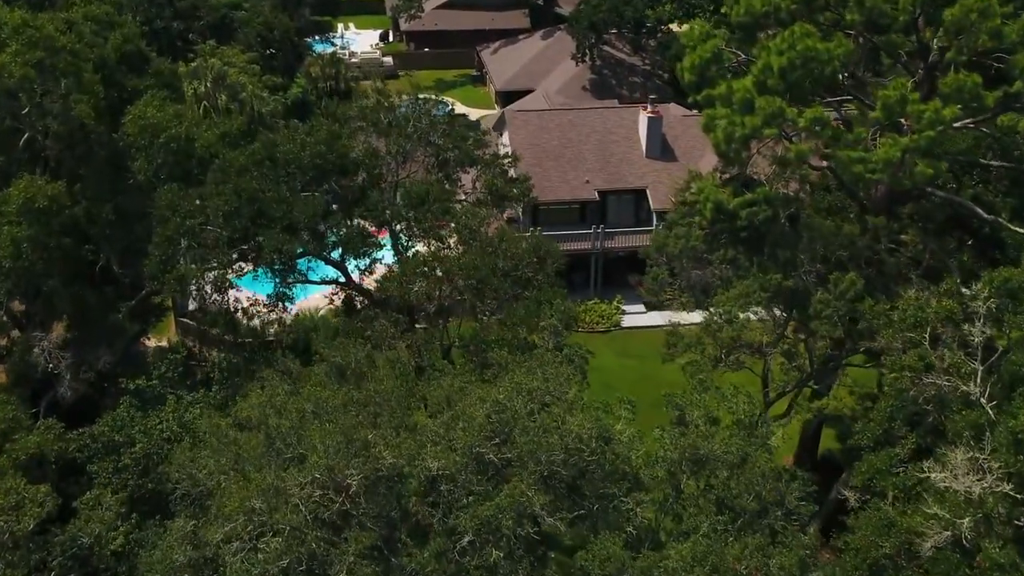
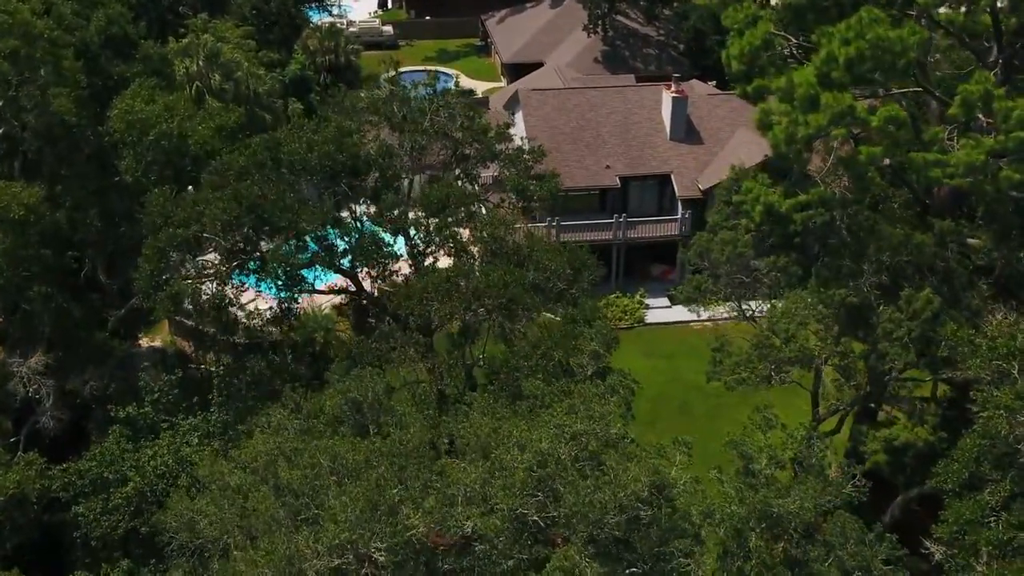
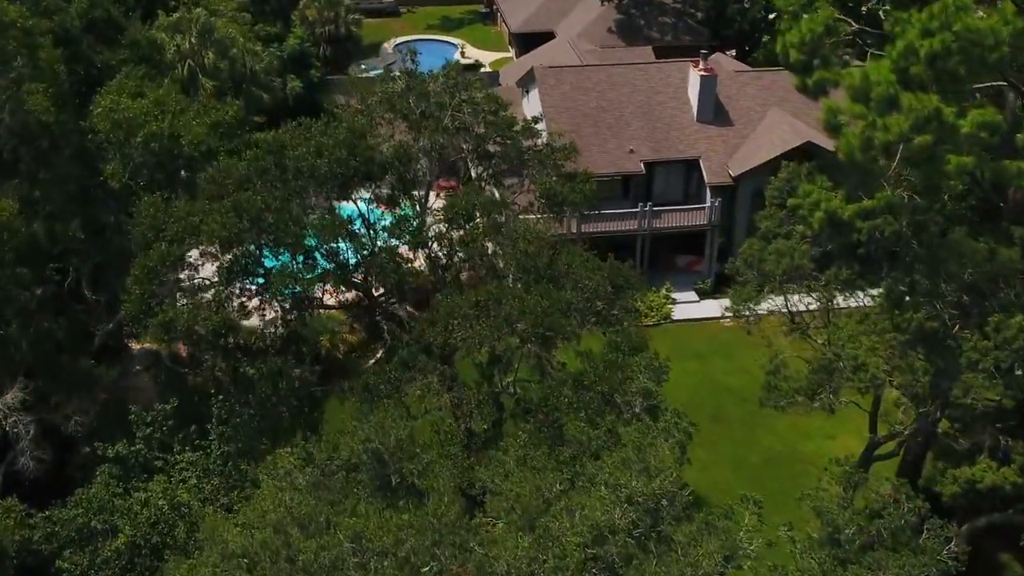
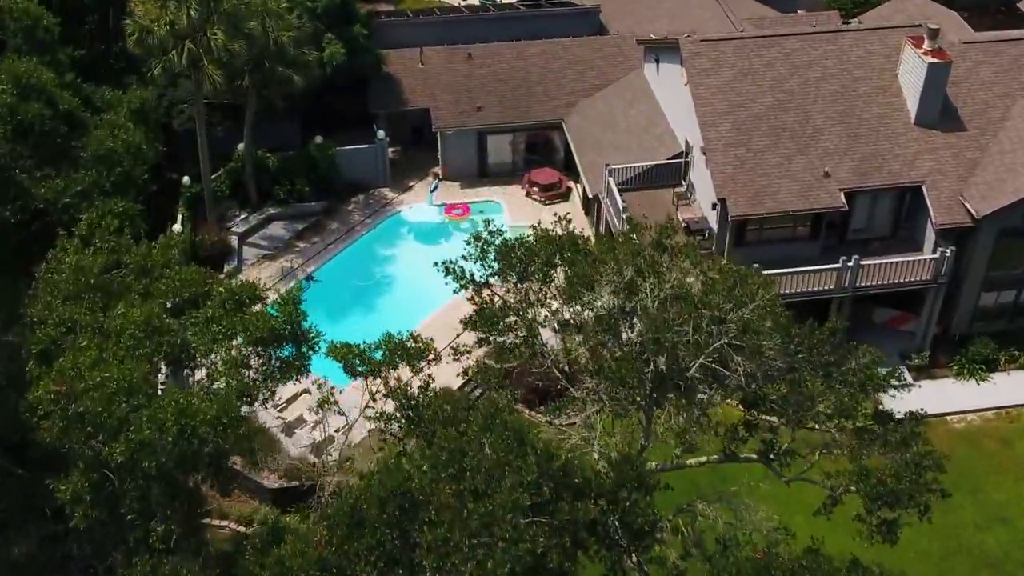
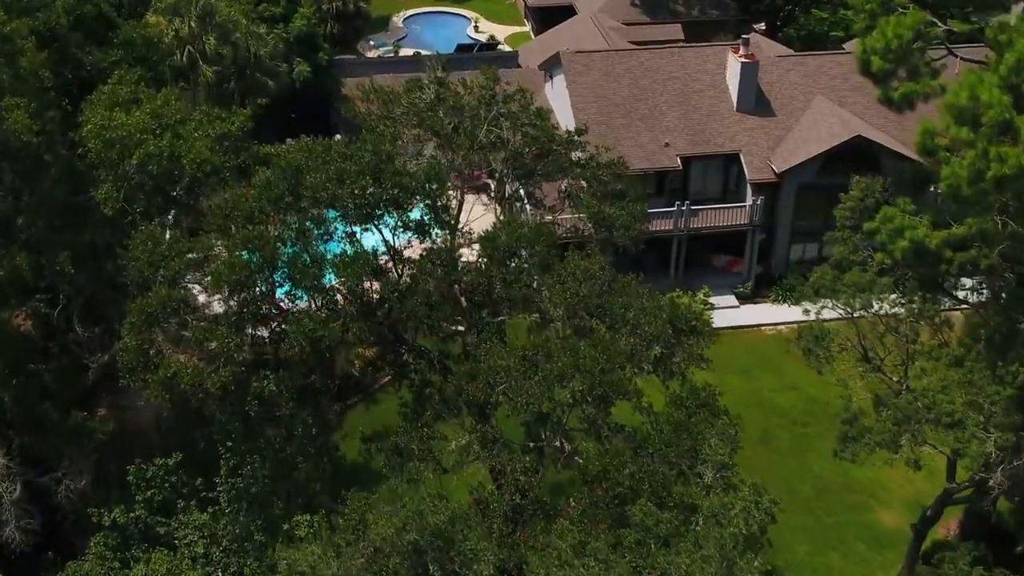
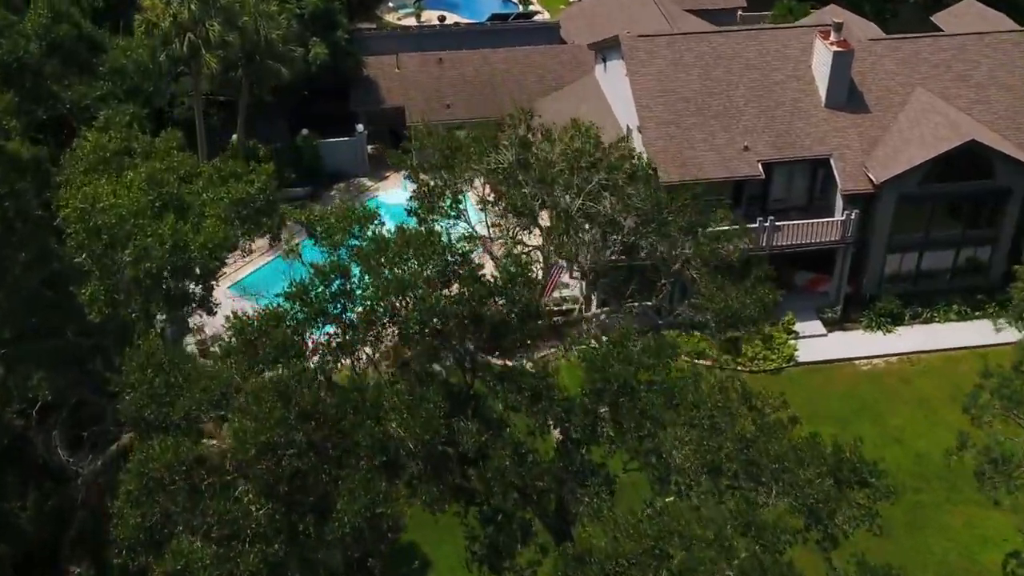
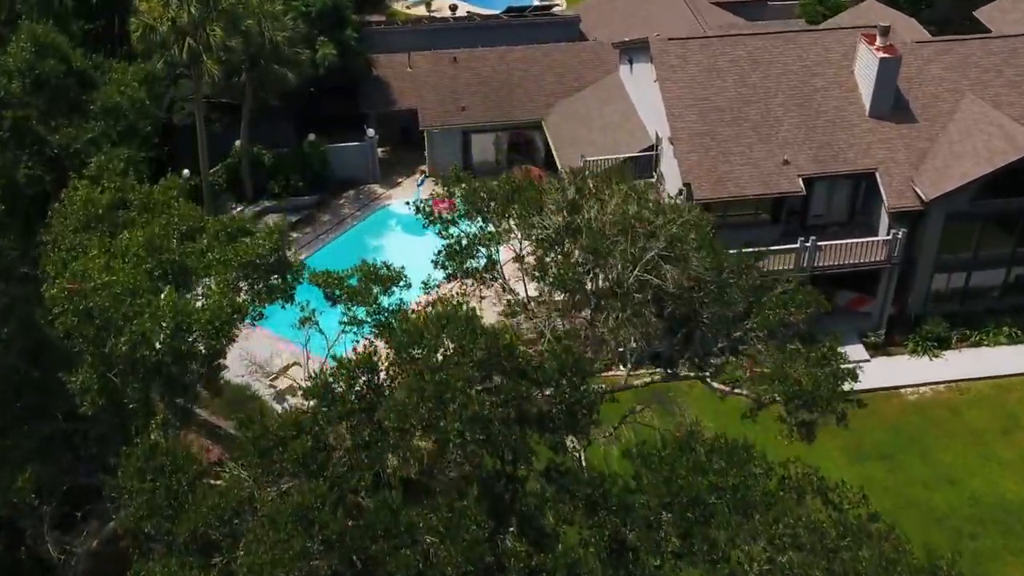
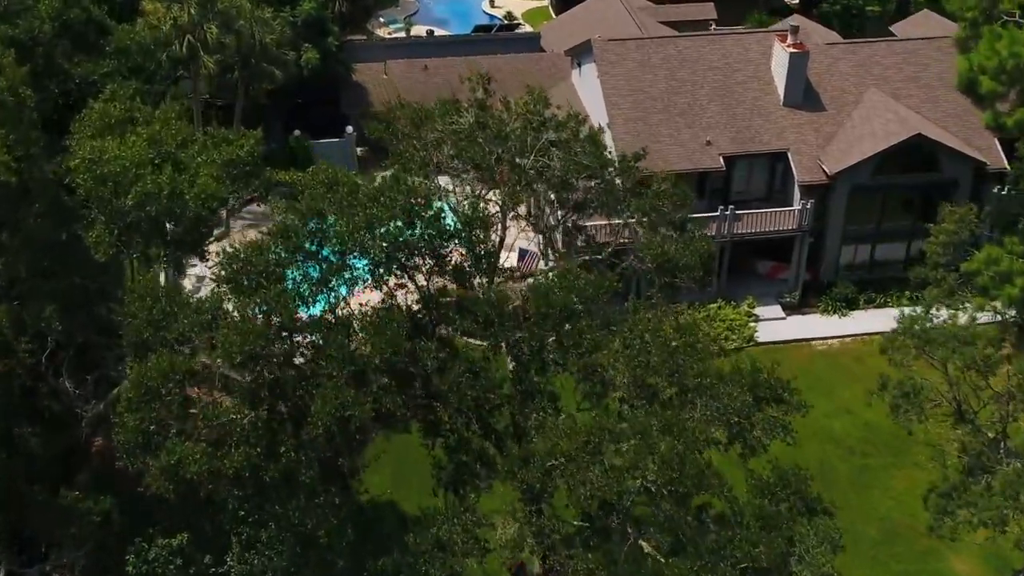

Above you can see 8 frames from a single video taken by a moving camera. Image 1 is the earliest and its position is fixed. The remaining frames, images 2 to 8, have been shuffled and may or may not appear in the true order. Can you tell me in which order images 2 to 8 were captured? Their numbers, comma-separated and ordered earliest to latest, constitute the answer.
2, 3, 5, 8, 6, 7, 4
